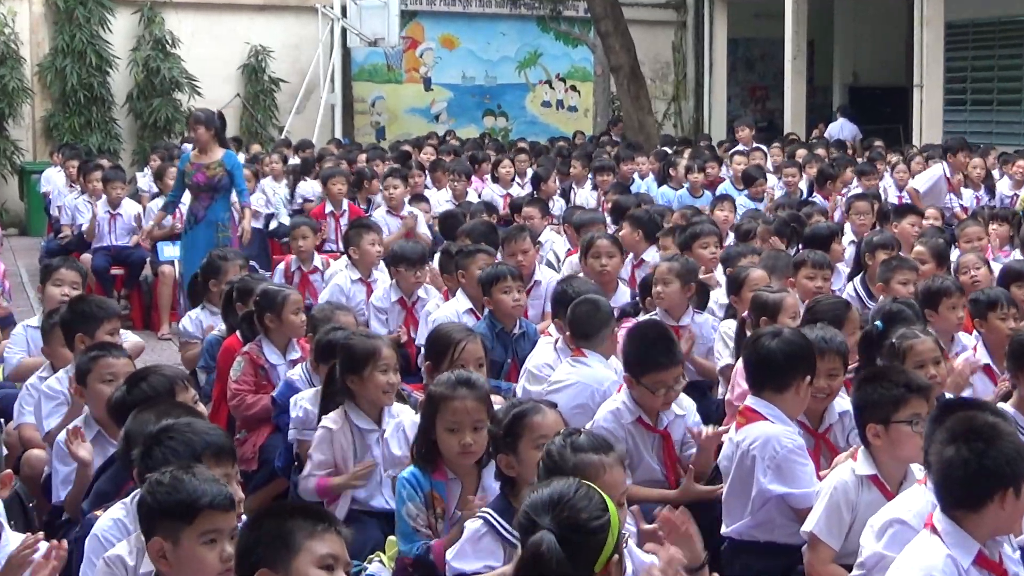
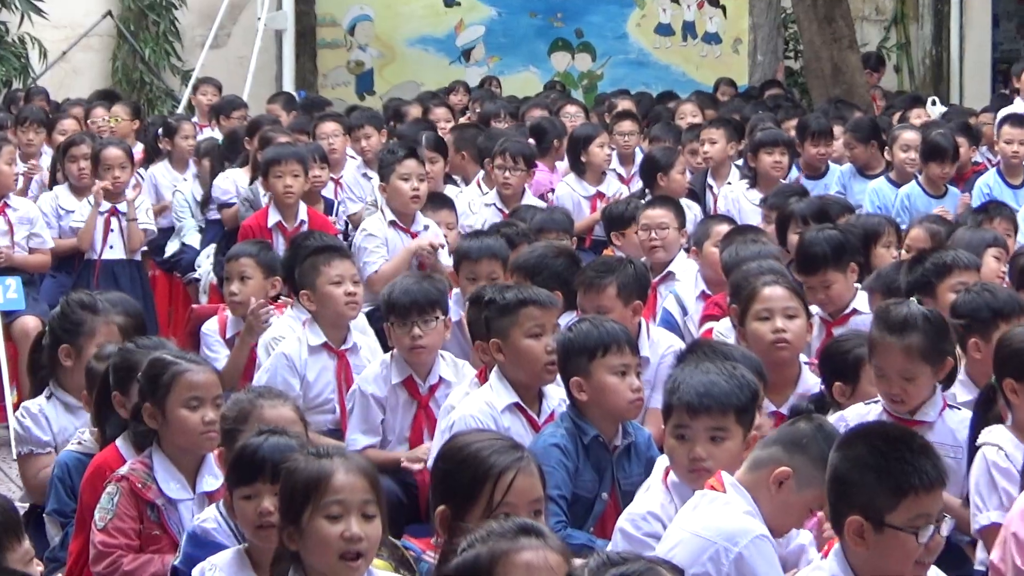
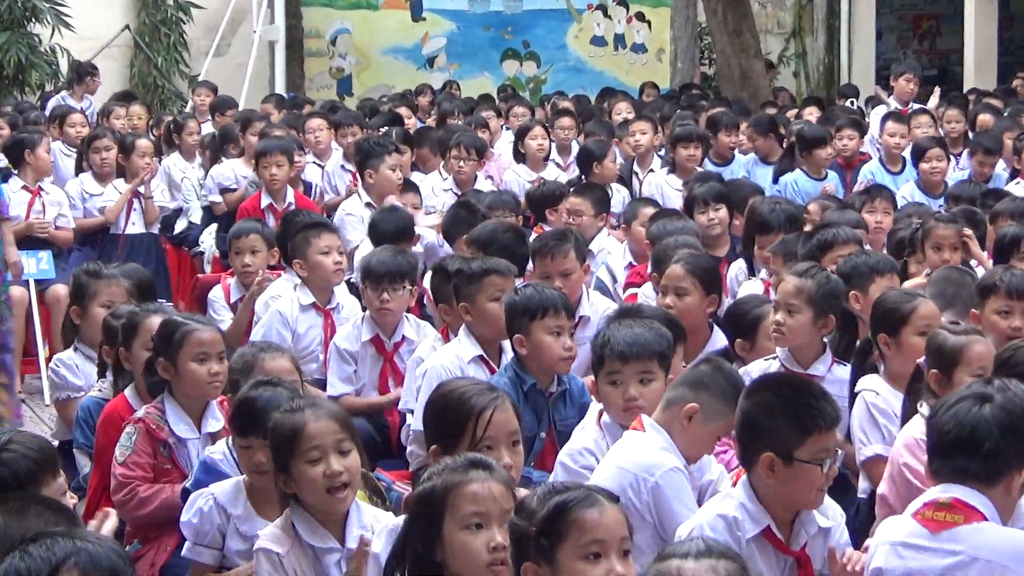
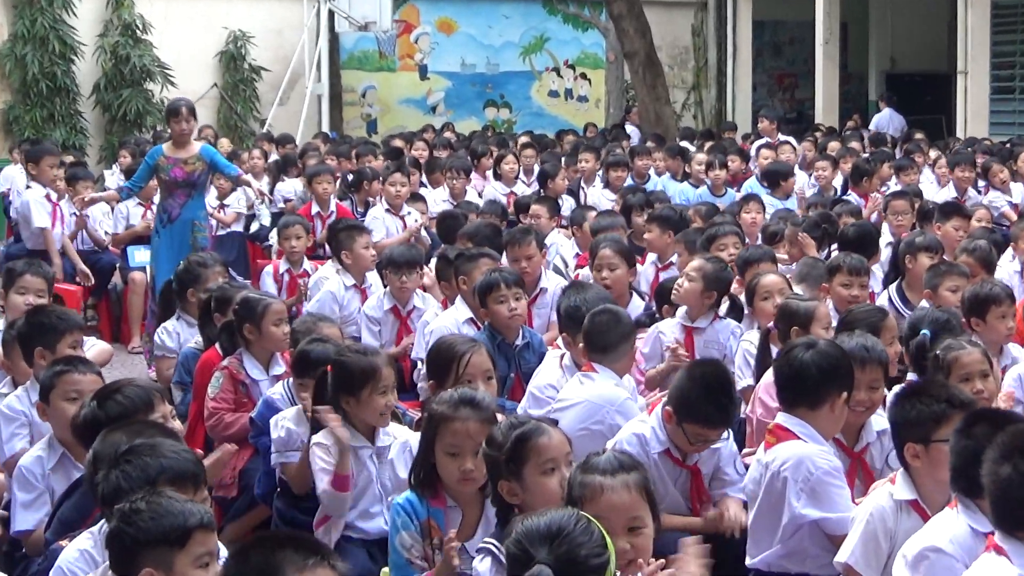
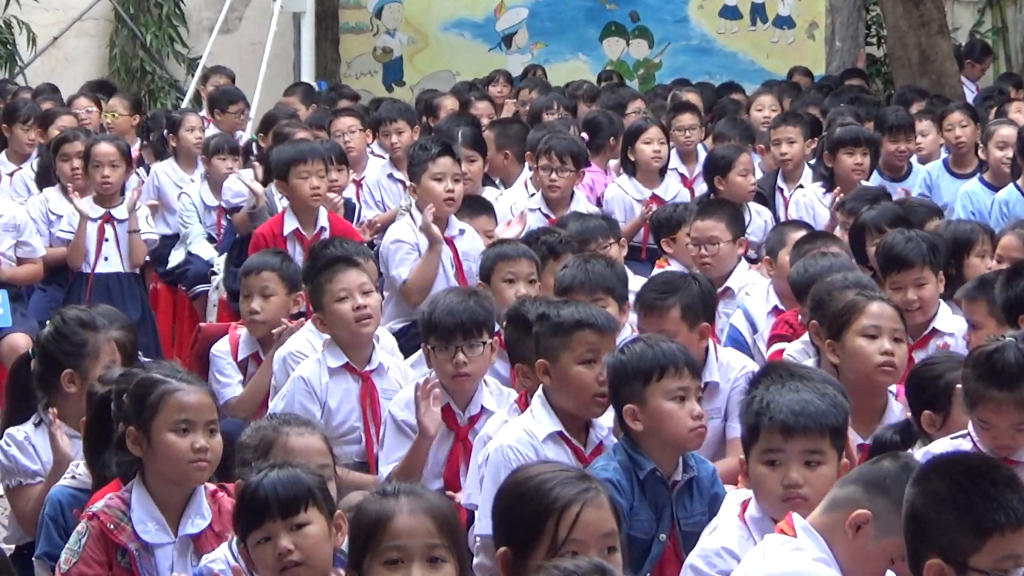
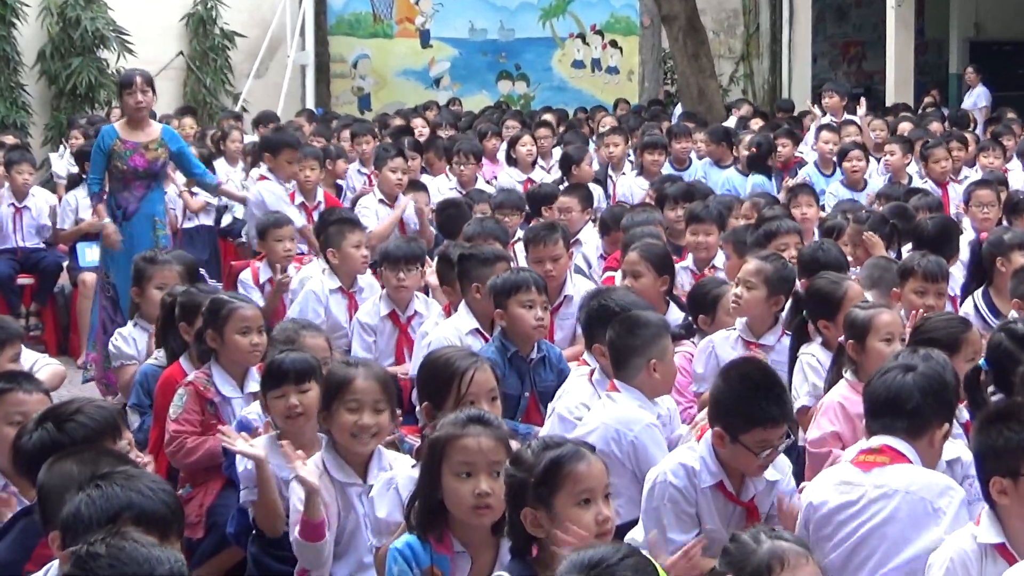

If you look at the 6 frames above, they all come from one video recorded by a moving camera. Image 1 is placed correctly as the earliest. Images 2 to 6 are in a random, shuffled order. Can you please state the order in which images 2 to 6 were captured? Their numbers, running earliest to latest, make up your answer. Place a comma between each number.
4, 6, 3, 2, 5
